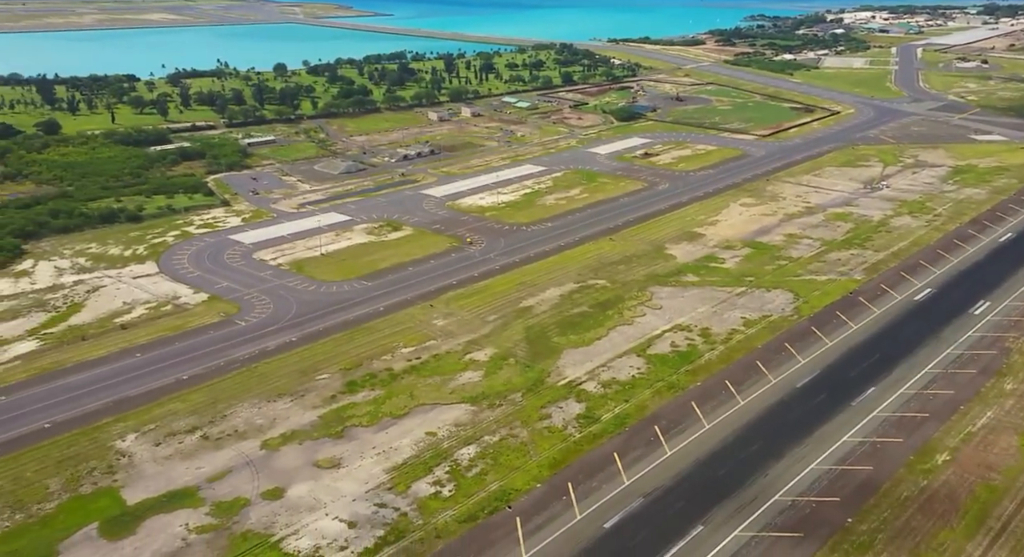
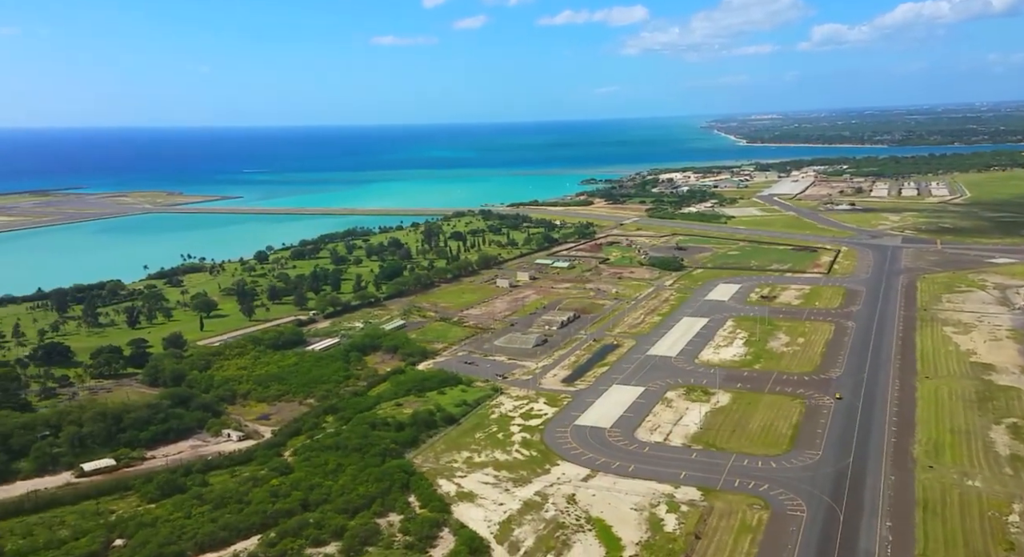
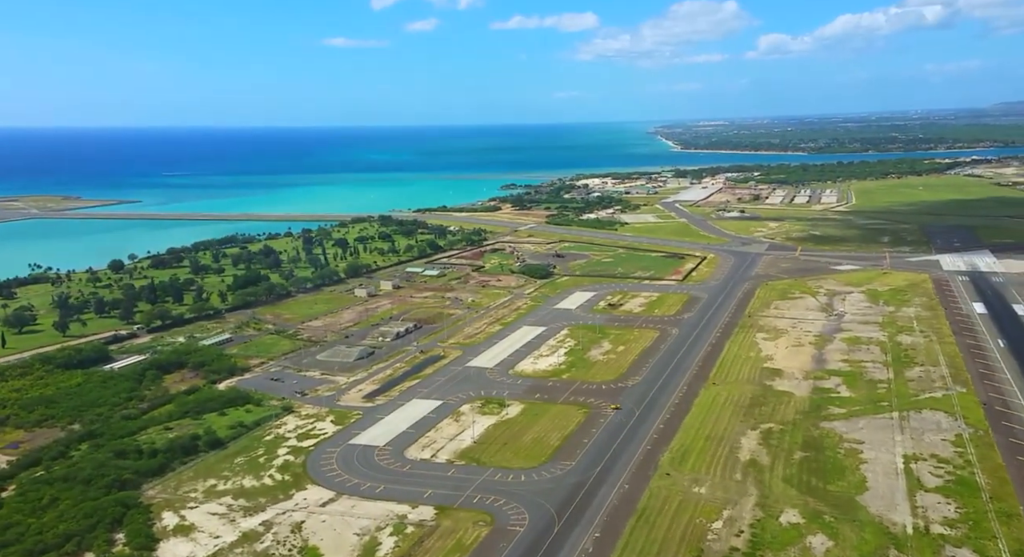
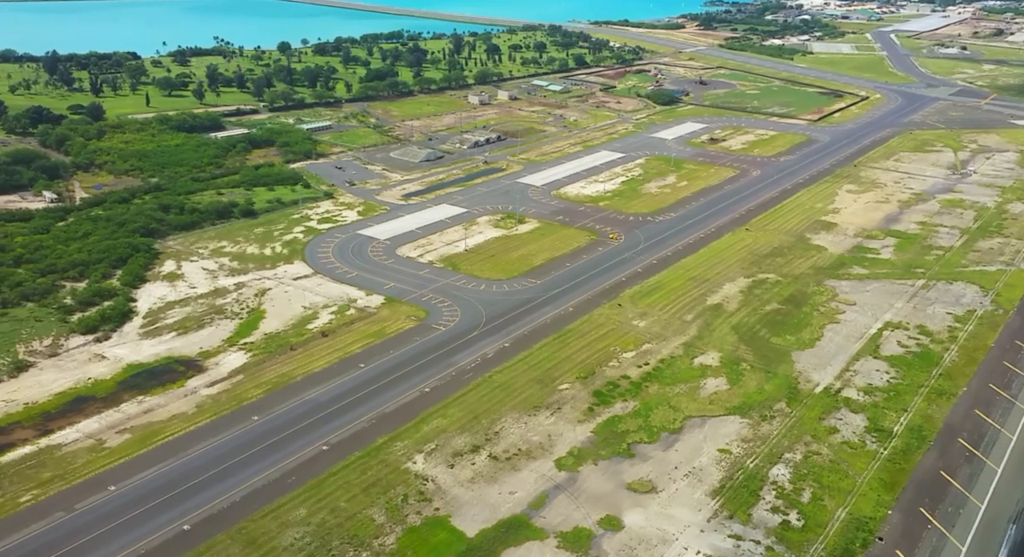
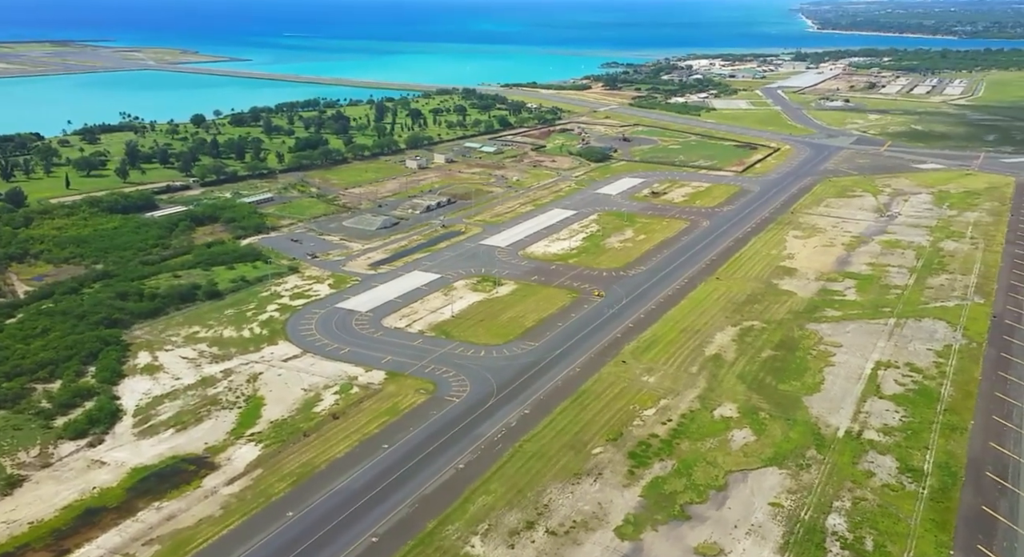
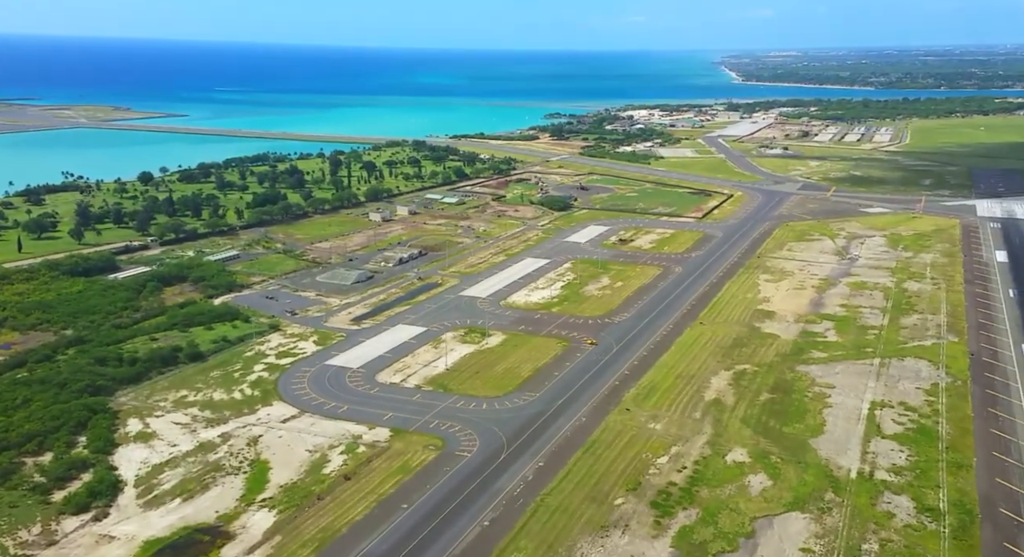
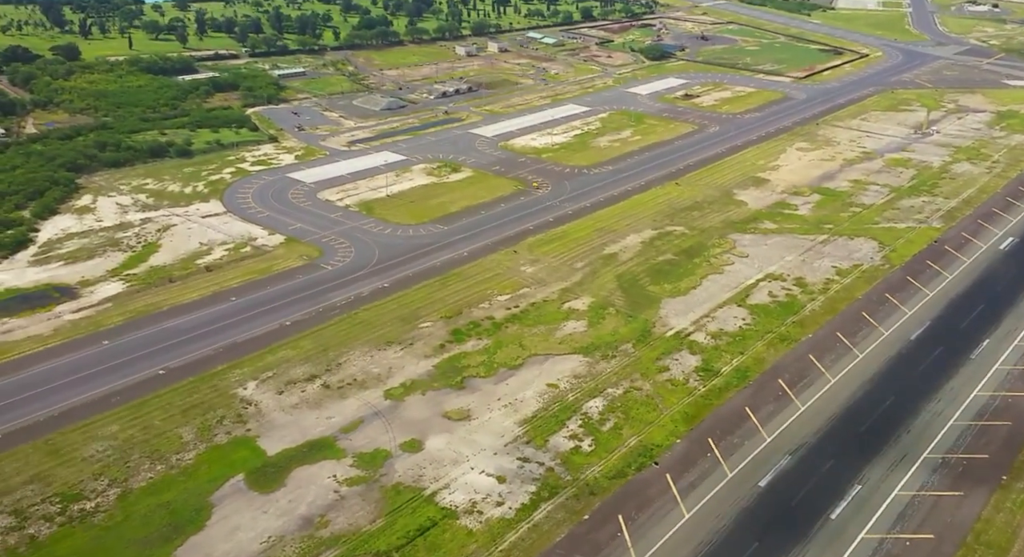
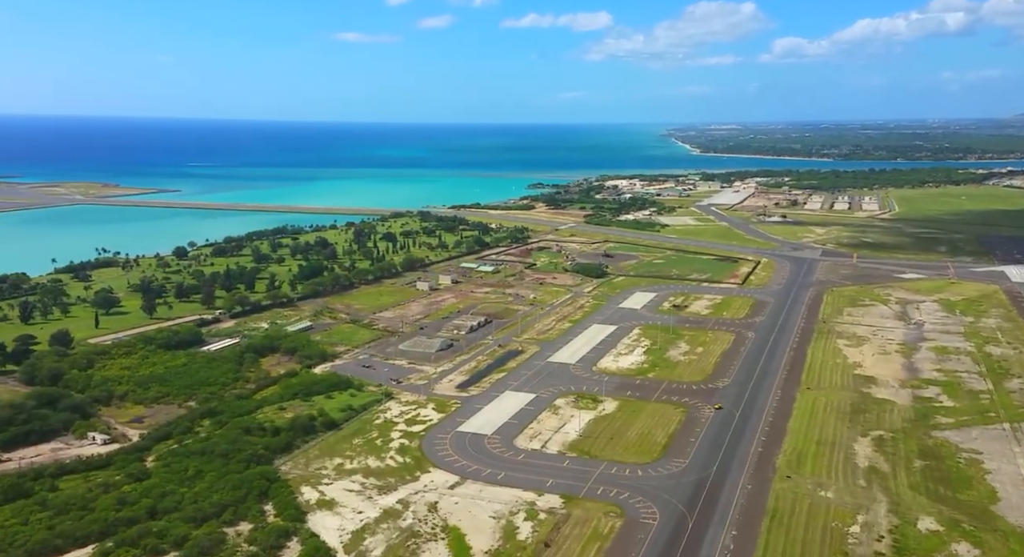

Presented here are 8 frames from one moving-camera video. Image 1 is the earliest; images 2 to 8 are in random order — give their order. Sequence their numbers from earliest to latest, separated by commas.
7, 4, 5, 6, 3, 8, 2
